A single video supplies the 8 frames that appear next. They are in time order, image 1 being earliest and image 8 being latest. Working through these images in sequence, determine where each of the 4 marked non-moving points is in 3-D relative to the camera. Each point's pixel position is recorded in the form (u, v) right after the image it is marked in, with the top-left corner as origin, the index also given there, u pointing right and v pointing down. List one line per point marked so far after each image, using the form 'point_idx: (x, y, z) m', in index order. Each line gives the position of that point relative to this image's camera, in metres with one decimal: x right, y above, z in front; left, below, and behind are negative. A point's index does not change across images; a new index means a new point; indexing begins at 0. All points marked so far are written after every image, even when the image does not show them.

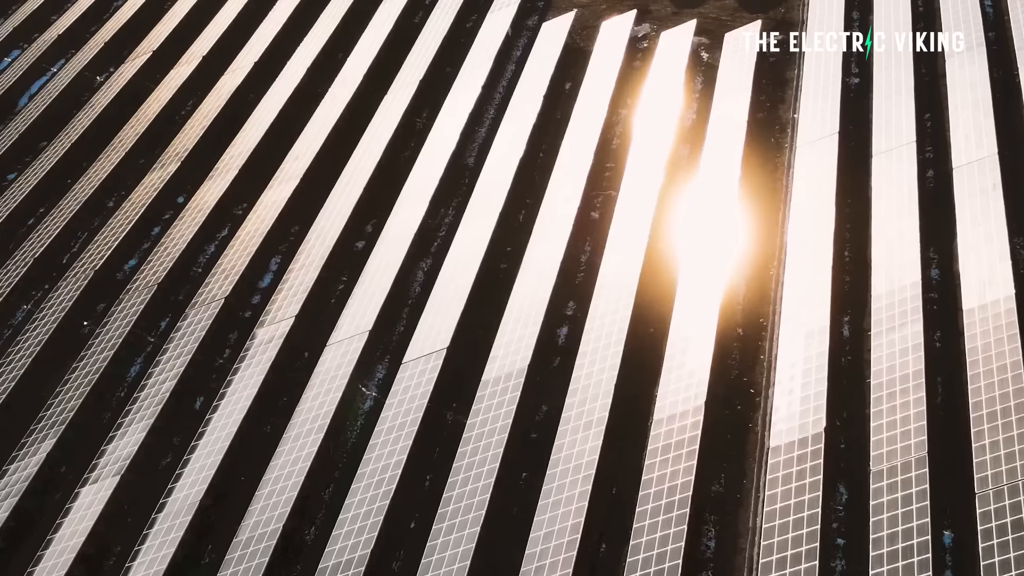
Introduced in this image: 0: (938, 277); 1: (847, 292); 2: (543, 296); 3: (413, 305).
0: (+4.5, +0.1, +18.6) m
1: (+3.5, -0.1, +18.5) m
2: (+0.3, 0.0, +18.8) m
3: (-1.1, -0.2, +19.7) m
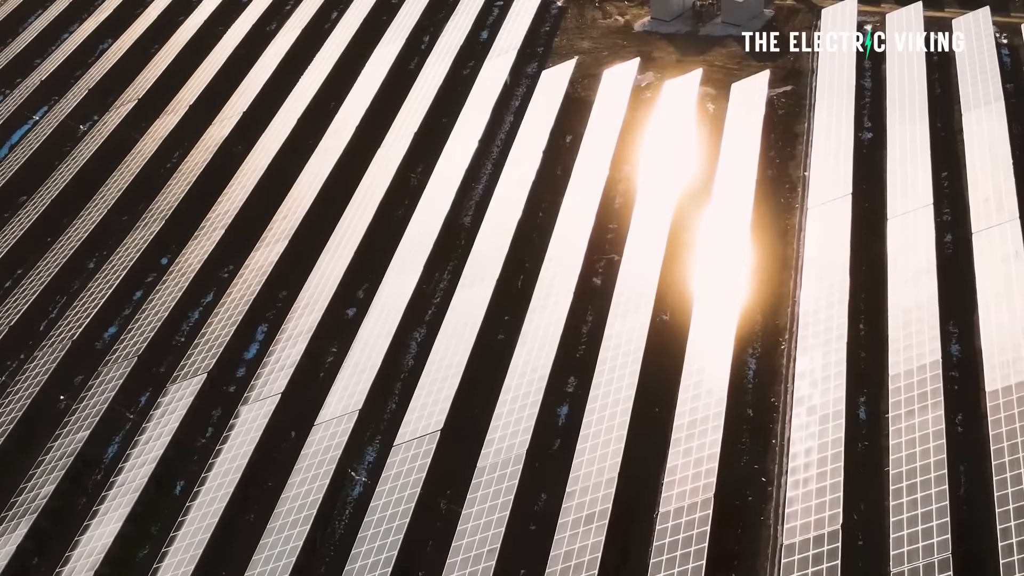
0: (+4.5, -0.6, +17.6) m
1: (+3.5, -0.8, +17.6) m
2: (+0.3, -0.8, +17.8) m
3: (-1.1, -1.0, +18.8) m
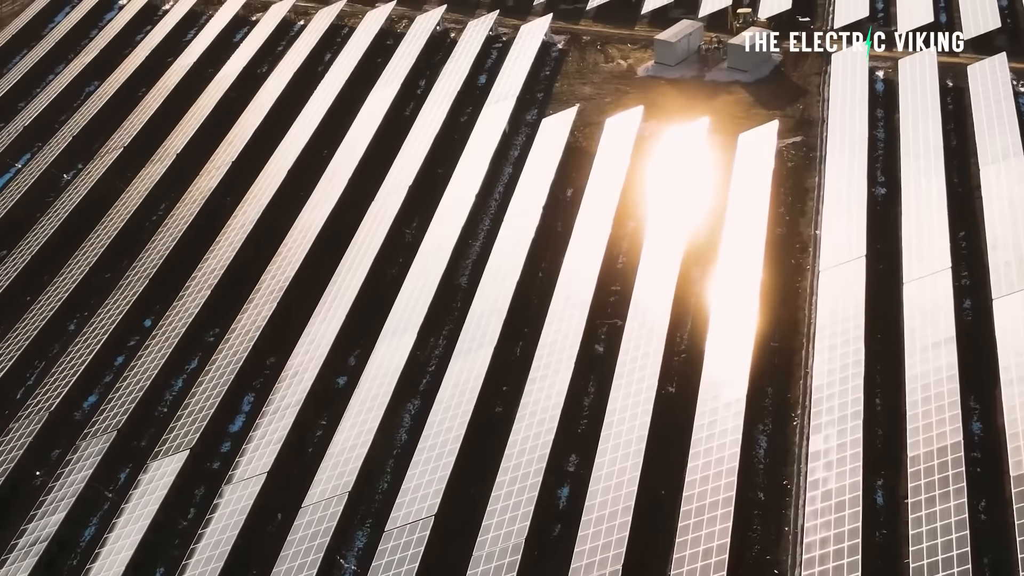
0: (+4.4, -1.4, +16.7) m
1: (+3.5, -1.5, +16.7) m
2: (+0.3, -1.5, +16.9) m
3: (-1.1, -1.7, +17.9) m
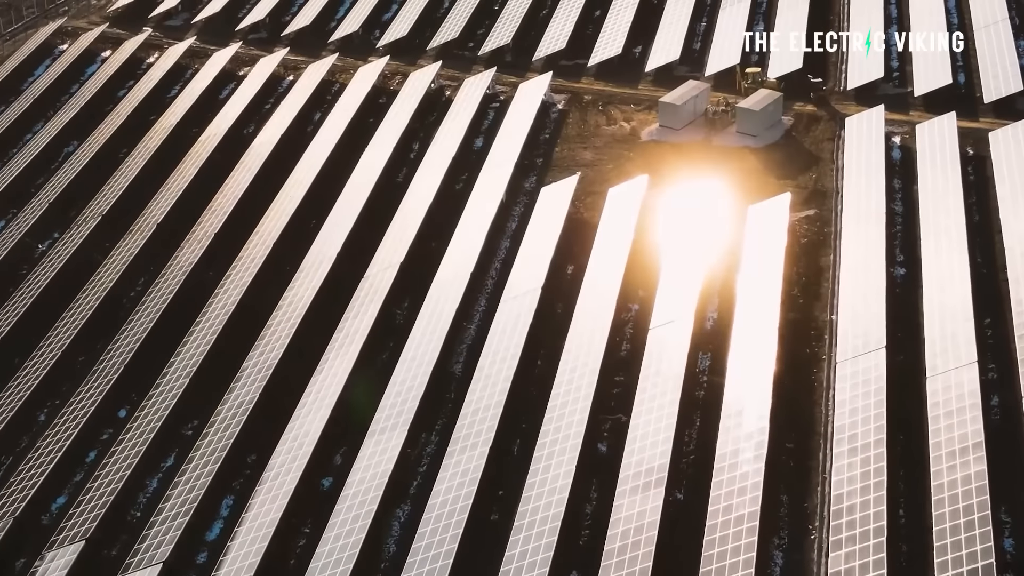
0: (+4.4, -2.3, +15.5) m
1: (+3.4, -2.5, +15.5) m
2: (+0.3, -2.5, +15.7) m
3: (-1.2, -2.6, +16.7) m
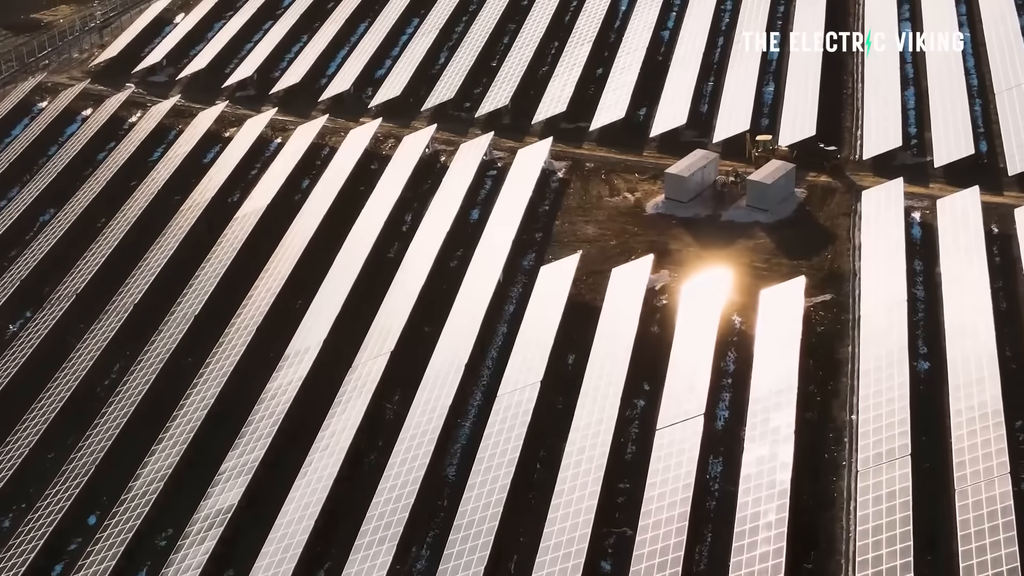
0: (+4.4, -3.3, +14.3) m
1: (+3.4, -3.4, +14.2) m
2: (+0.2, -3.4, +14.4) m
3: (-1.2, -3.6, +15.4) m
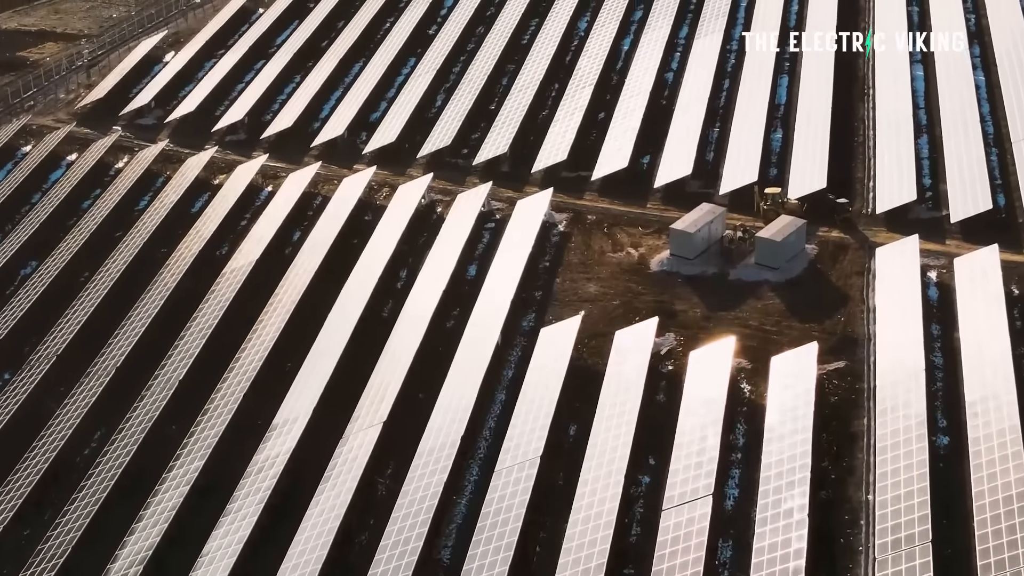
0: (+4.4, -3.9, +13.3) m
1: (+3.4, -4.1, +13.3) m
2: (+0.2, -4.1, +13.5) m
3: (-1.2, -4.3, +14.5) m
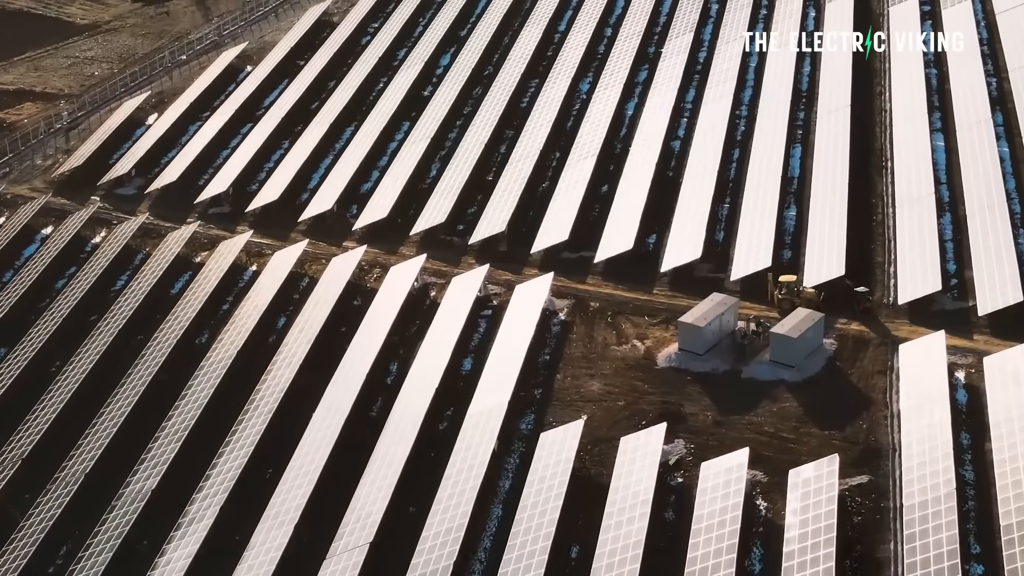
0: (+4.3, -5.0, +11.9) m
1: (+3.4, -5.1, +11.8) m
2: (+0.2, -5.1, +12.1) m
3: (-1.3, -5.4, +13.0) m
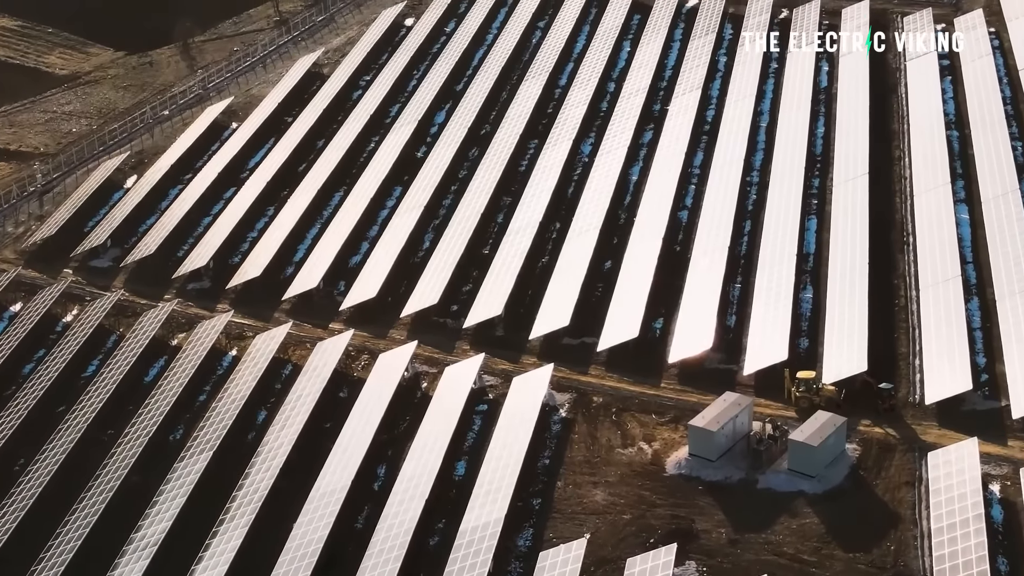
0: (+4.3, -6.0, +10.4) m
1: (+3.3, -6.2, +10.3) m
2: (+0.1, -6.2, +10.6) m
3: (-1.3, -6.4, +11.5) m
